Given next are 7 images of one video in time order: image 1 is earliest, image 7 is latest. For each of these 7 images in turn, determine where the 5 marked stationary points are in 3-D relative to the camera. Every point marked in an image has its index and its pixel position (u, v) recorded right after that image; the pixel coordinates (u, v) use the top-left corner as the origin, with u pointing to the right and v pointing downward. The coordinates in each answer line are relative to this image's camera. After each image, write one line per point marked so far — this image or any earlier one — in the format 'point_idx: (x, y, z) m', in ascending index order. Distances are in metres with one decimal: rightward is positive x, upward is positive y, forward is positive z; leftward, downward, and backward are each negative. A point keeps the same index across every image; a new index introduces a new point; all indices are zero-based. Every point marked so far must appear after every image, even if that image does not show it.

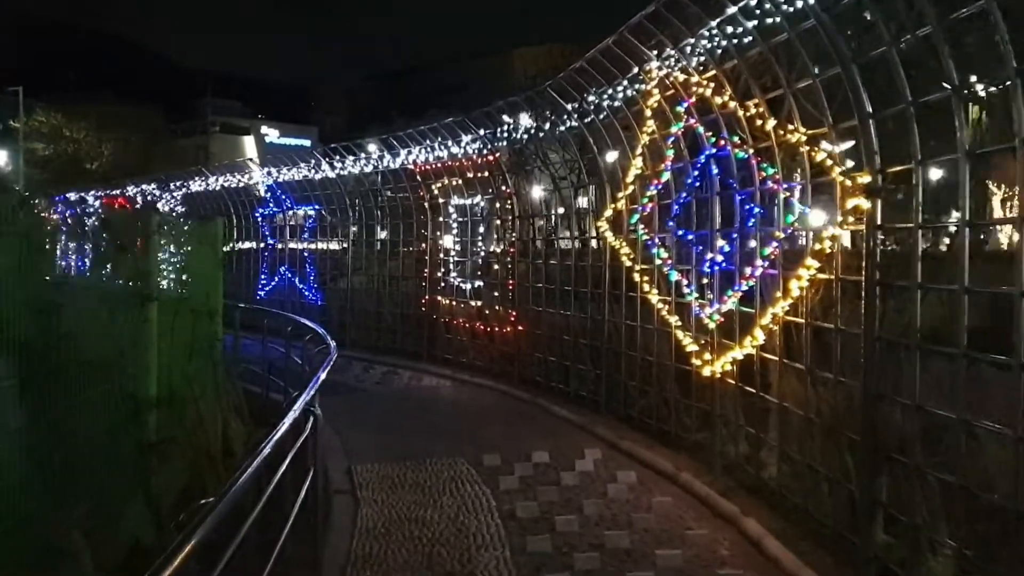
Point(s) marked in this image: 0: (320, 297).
0: (-3.9, -0.2, +19.2) m
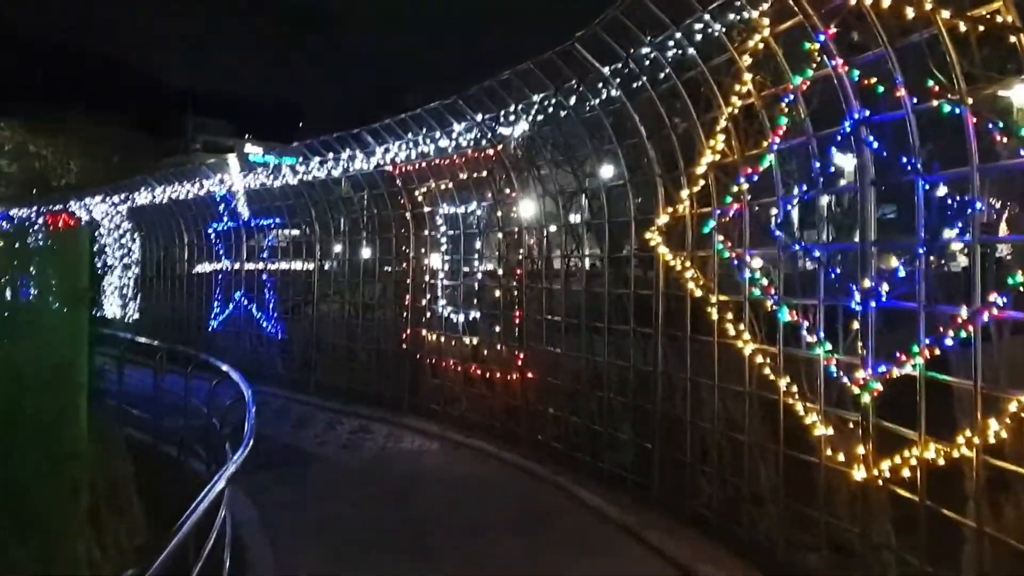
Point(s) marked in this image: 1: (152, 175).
0: (-3.9, -0.7, +15.9) m
1: (-7.4, +2.3, +19.6) m
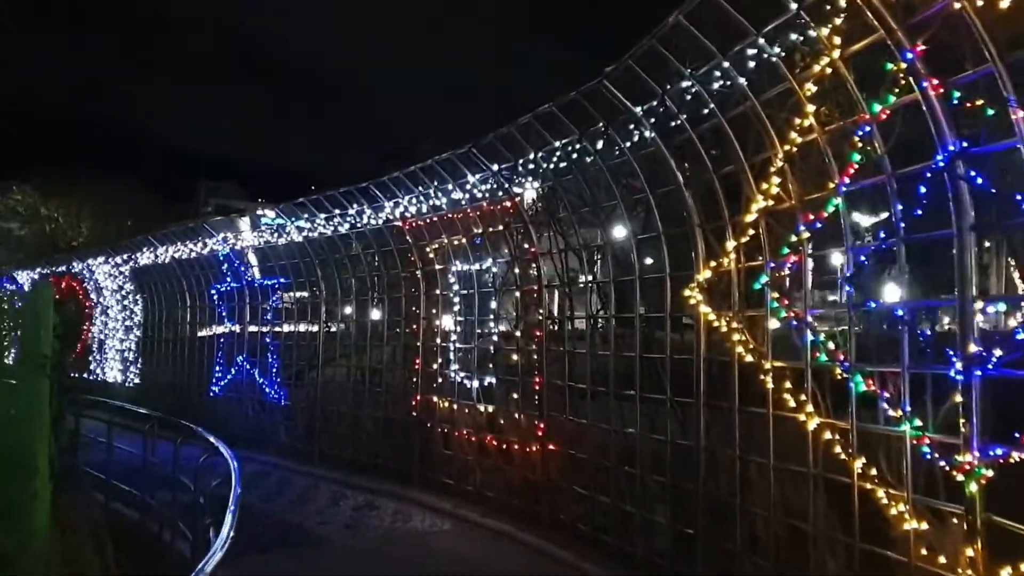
0: (-3.6, -1.7, +15.1) m
1: (-7.1, +1.1, +18.9) m
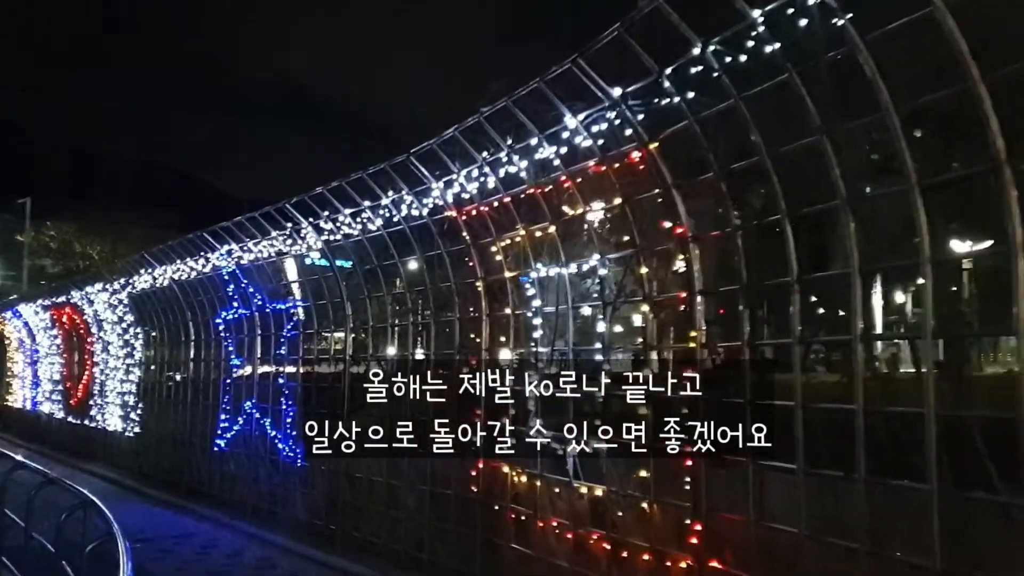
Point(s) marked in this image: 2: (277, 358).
0: (-2.6, -2.0, +11.4) m
1: (-5.9, +0.6, +15.5) m
2: (-3.0, -0.9, +12.3) m
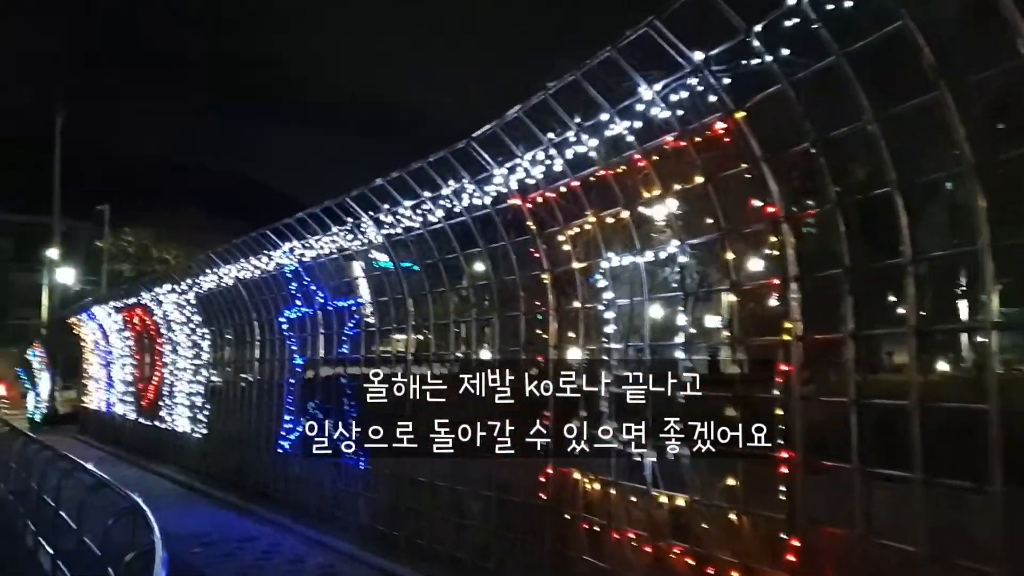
0: (-1.8, -2.0, +11.0) m
1: (-4.8, +0.6, +15.4) m
2: (-2.2, -0.9, +11.9) m
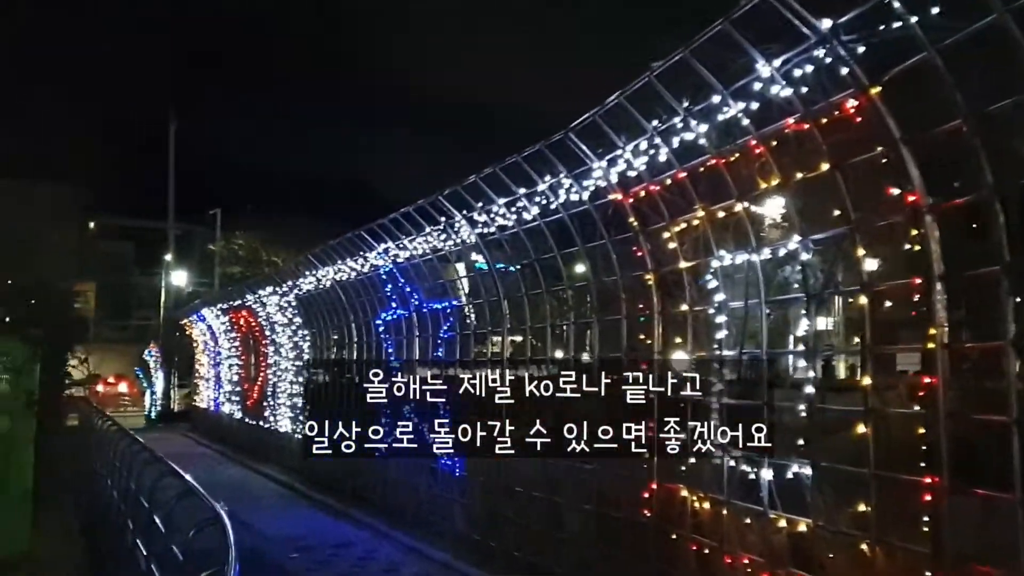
0: (-0.6, -2.0, +10.7) m
1: (-3.2, +0.6, +15.3) m
2: (-1.0, -0.9, +11.6) m
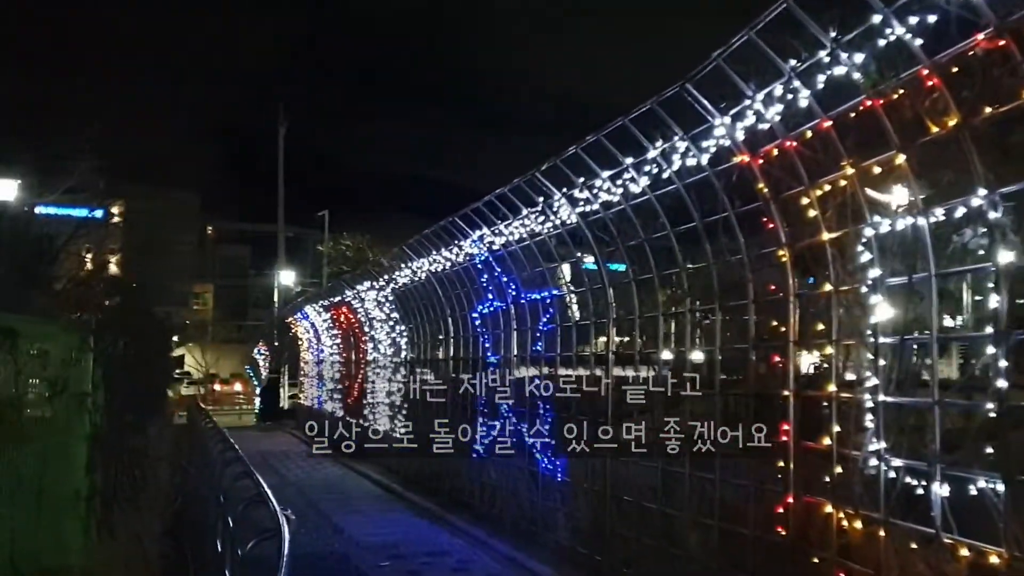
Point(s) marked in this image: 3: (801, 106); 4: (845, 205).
0: (+0.5, -1.9, +9.8) m
1: (-1.6, +0.7, +14.7) m
2: (+0.3, -0.8, +10.8) m
3: (+1.6, +1.0, +5.4) m
4: (+1.9, +0.5, +5.4) m
